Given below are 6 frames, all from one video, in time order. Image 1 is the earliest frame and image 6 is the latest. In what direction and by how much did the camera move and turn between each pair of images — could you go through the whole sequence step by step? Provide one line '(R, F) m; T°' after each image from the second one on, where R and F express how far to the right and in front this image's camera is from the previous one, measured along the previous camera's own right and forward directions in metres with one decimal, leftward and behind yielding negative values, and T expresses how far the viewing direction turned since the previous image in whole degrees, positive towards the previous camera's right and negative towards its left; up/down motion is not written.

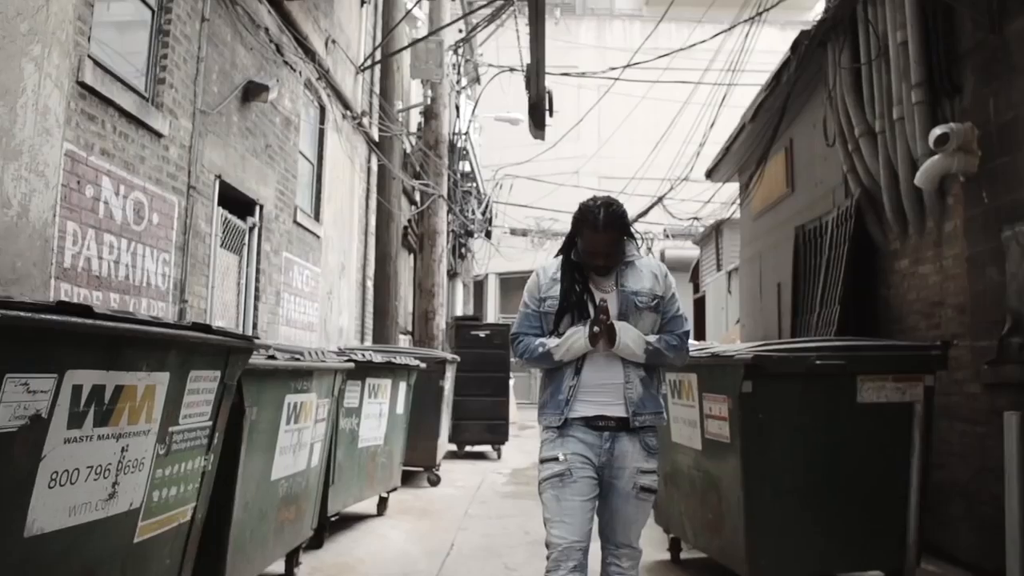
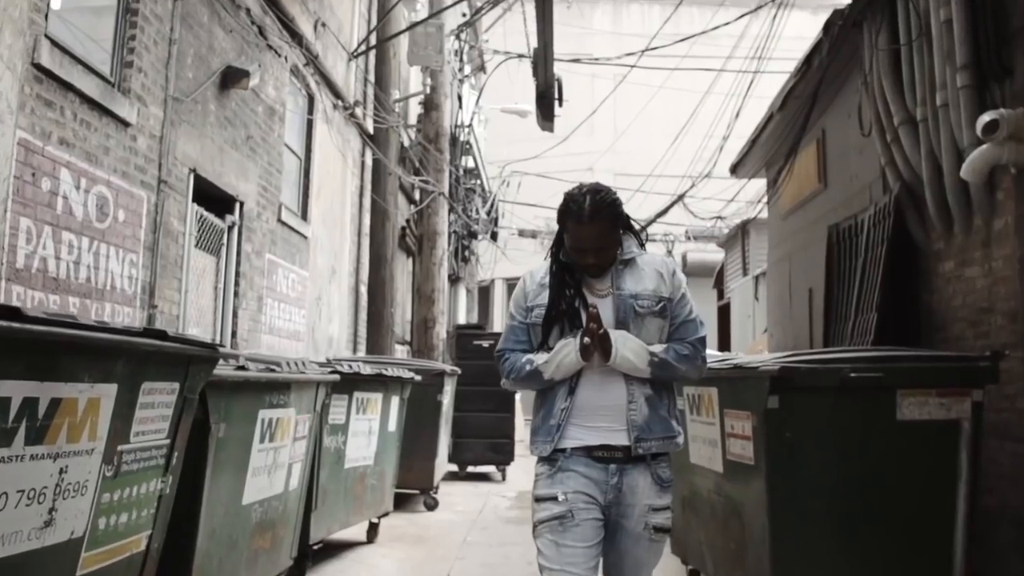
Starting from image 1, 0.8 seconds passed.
(+0.1, +0.6) m; -1°
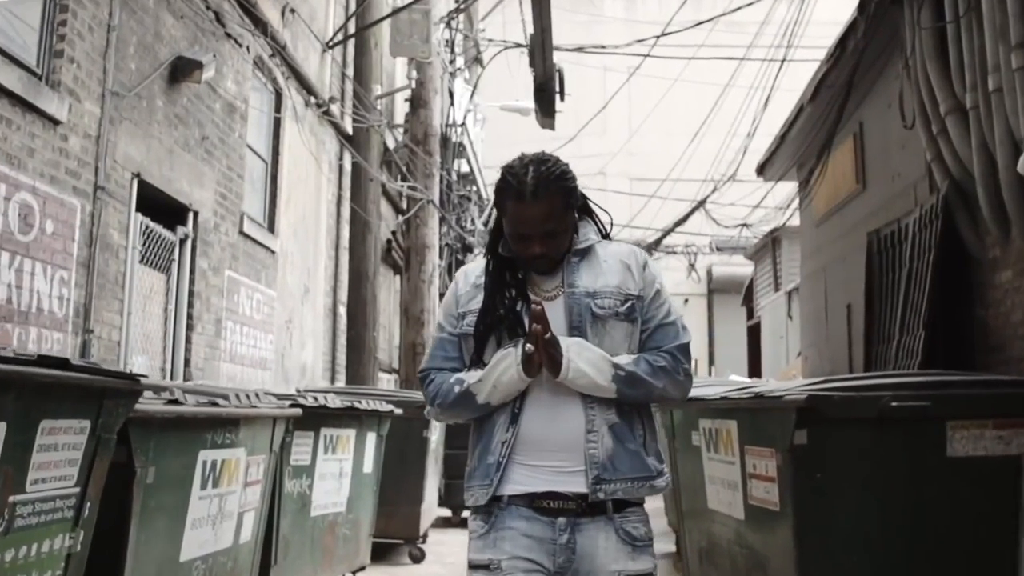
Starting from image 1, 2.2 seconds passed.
(+0.2, +0.8) m; -2°
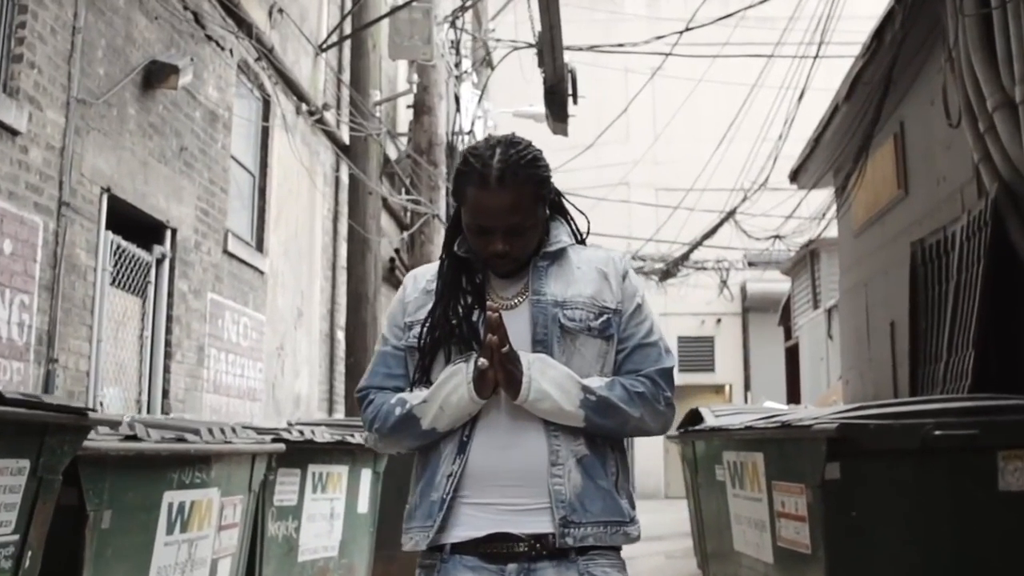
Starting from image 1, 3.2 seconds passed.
(+0.2, +0.5) m; -2°
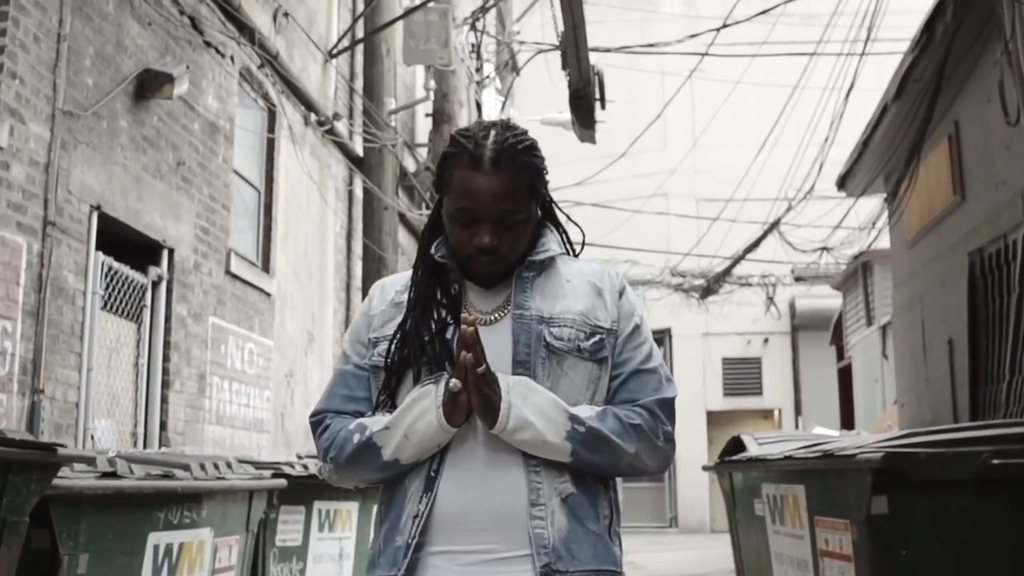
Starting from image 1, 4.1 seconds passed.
(+0.1, +0.4) m; -2°
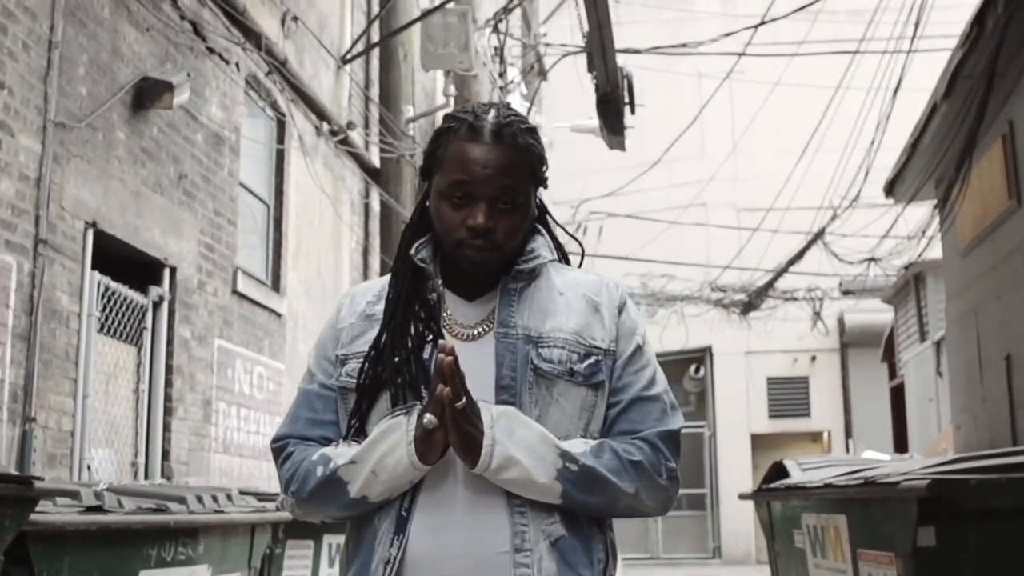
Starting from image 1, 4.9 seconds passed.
(+0.1, +0.3) m; -2°
